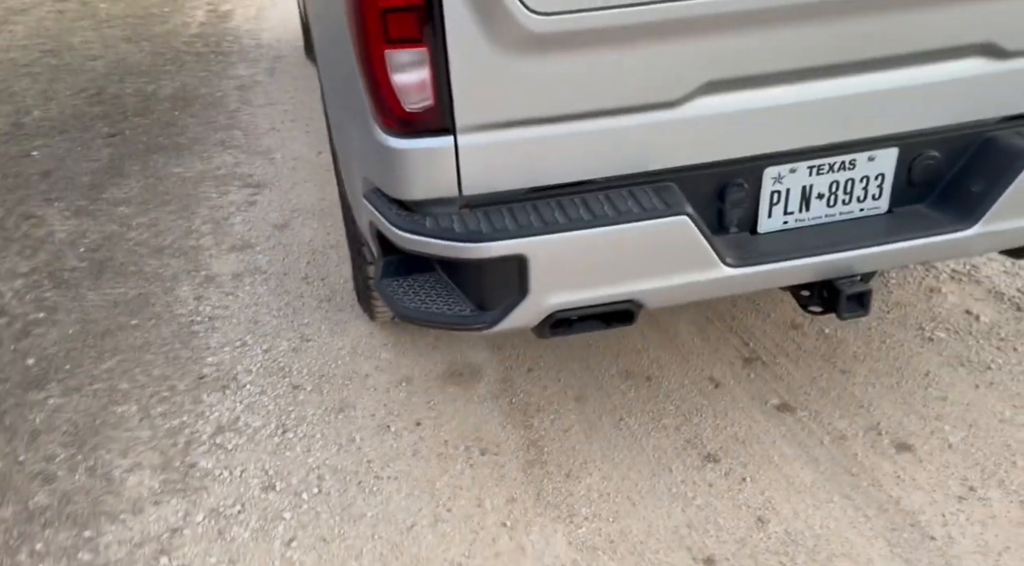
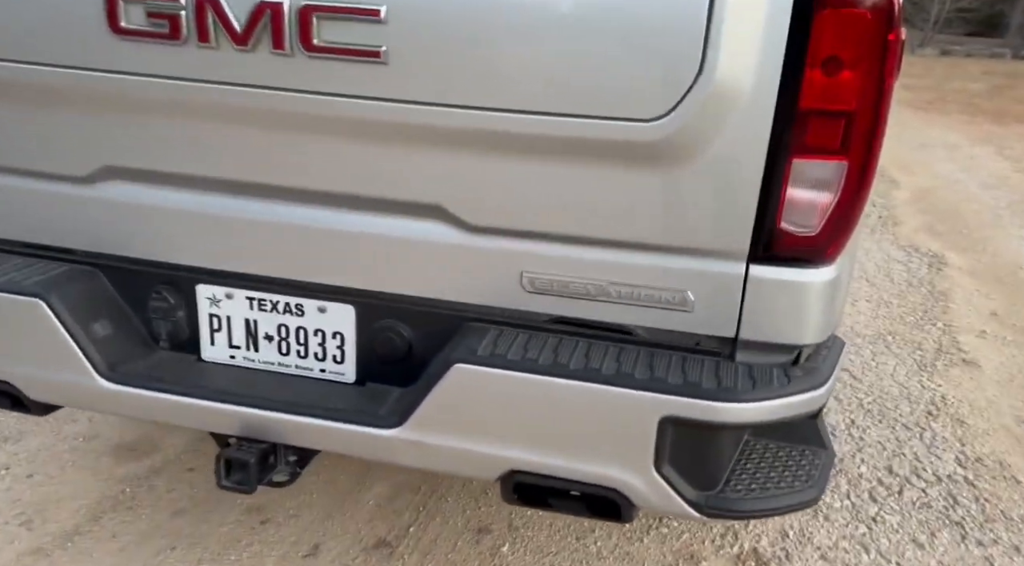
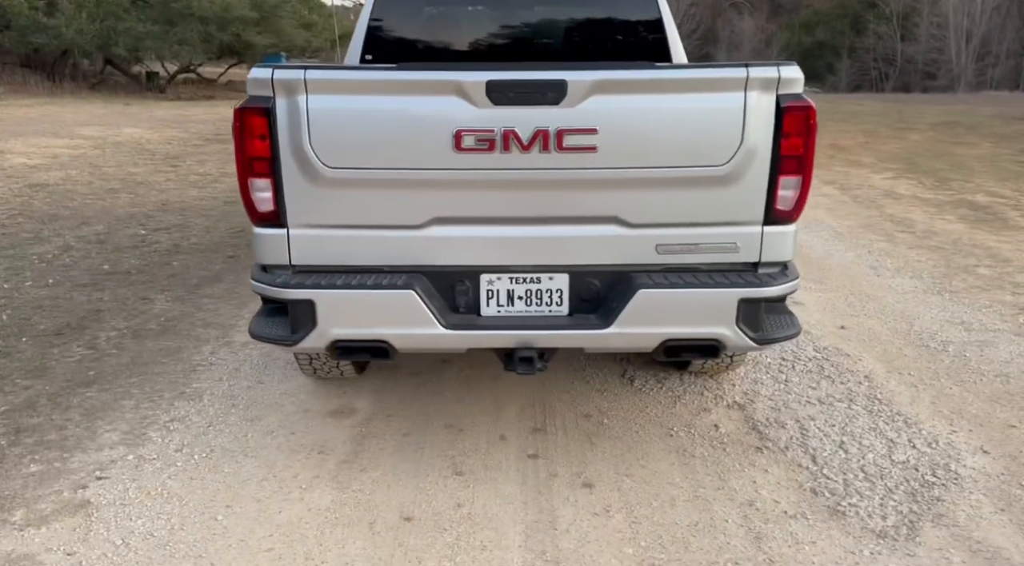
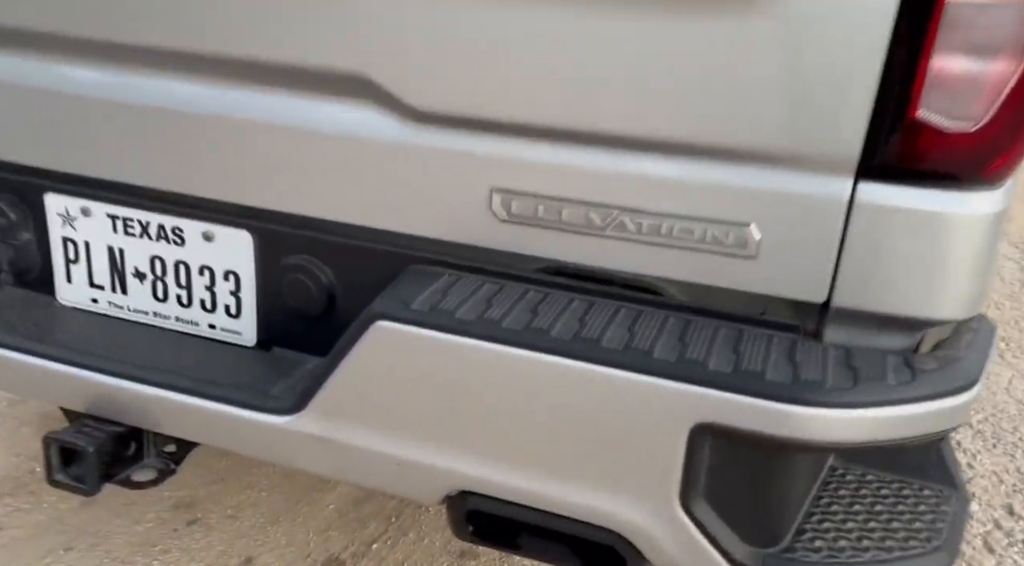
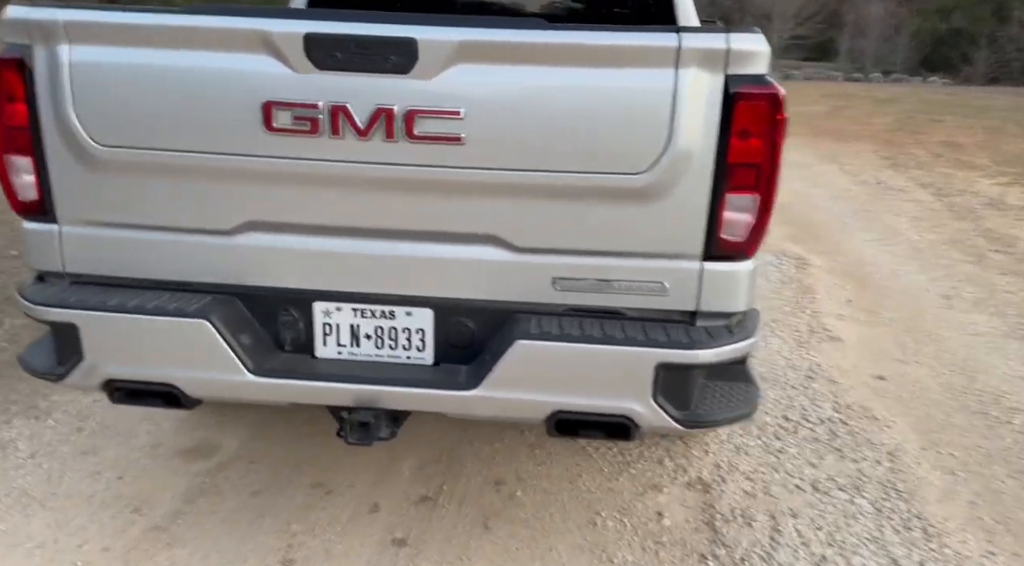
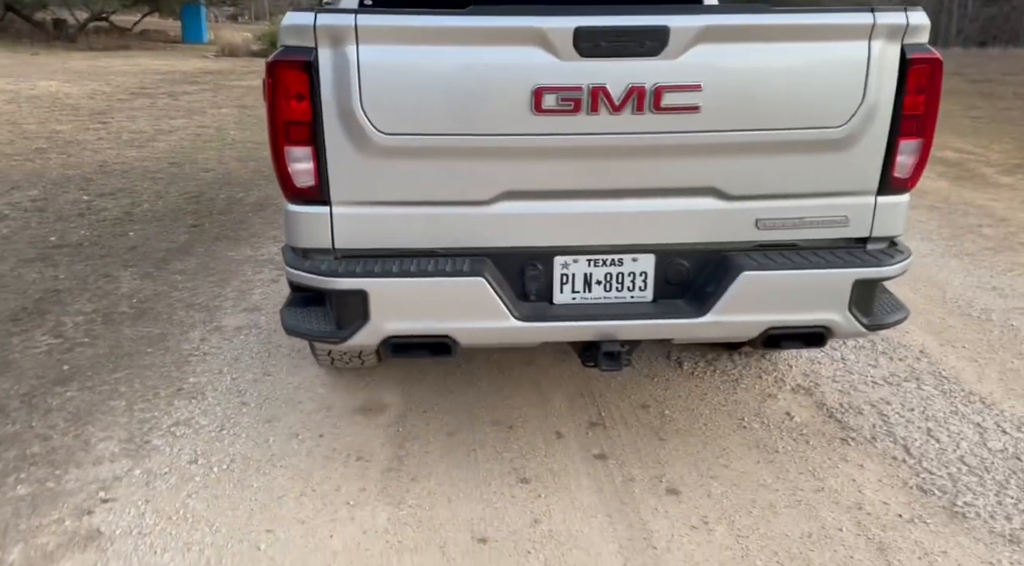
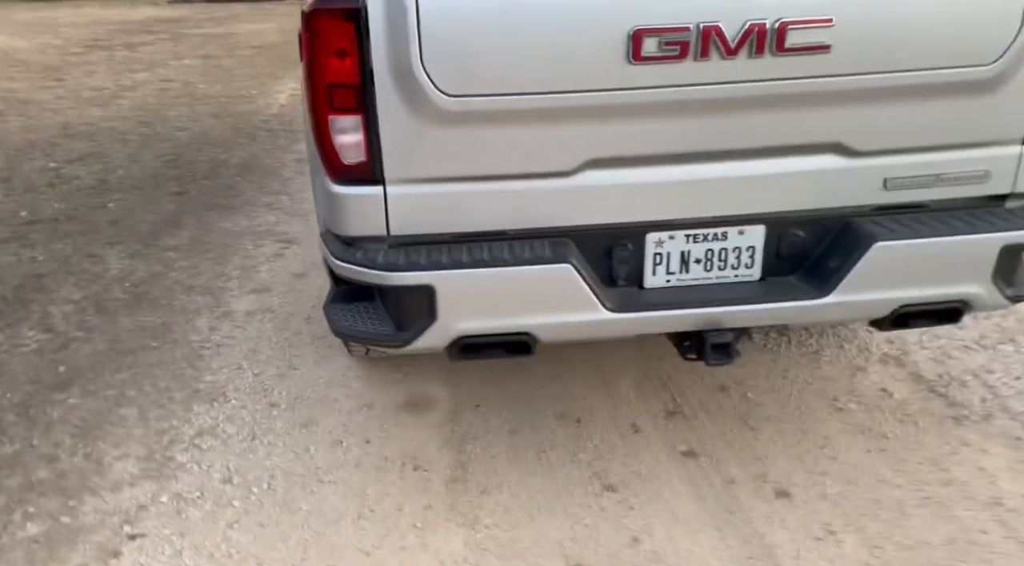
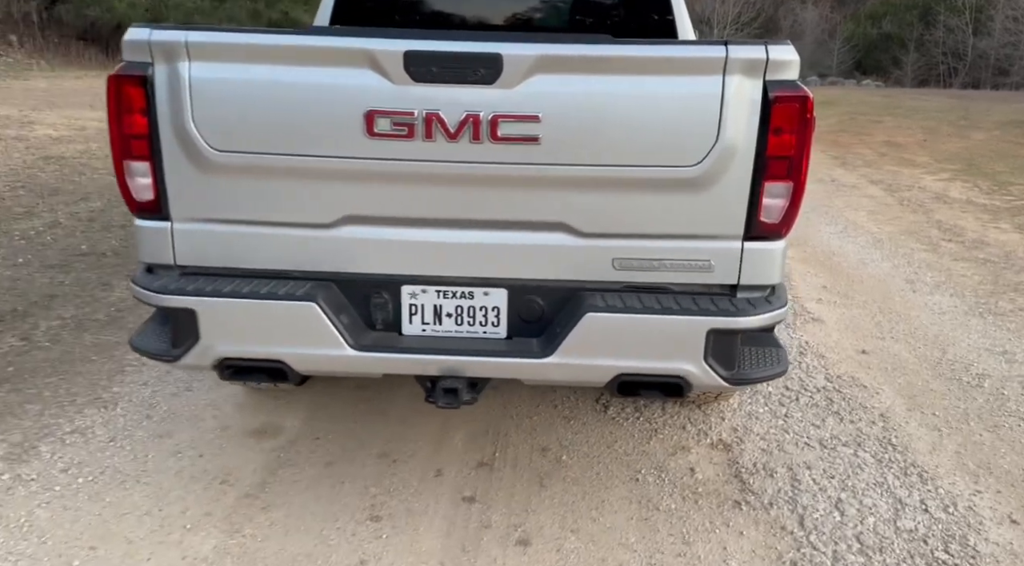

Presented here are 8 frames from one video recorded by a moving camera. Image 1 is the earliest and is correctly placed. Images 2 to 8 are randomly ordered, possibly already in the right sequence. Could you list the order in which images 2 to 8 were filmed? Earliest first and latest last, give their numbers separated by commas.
7, 6, 3, 8, 5, 2, 4
